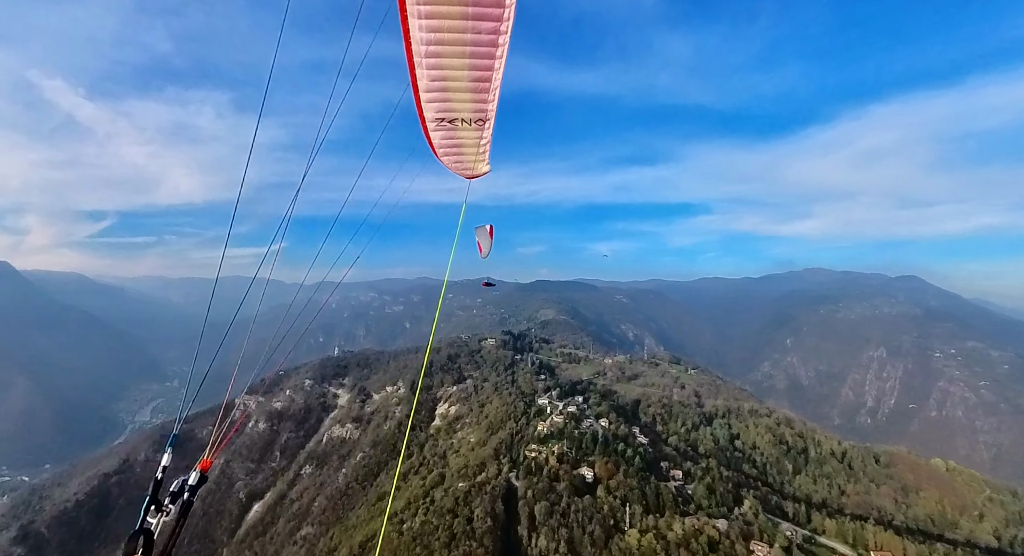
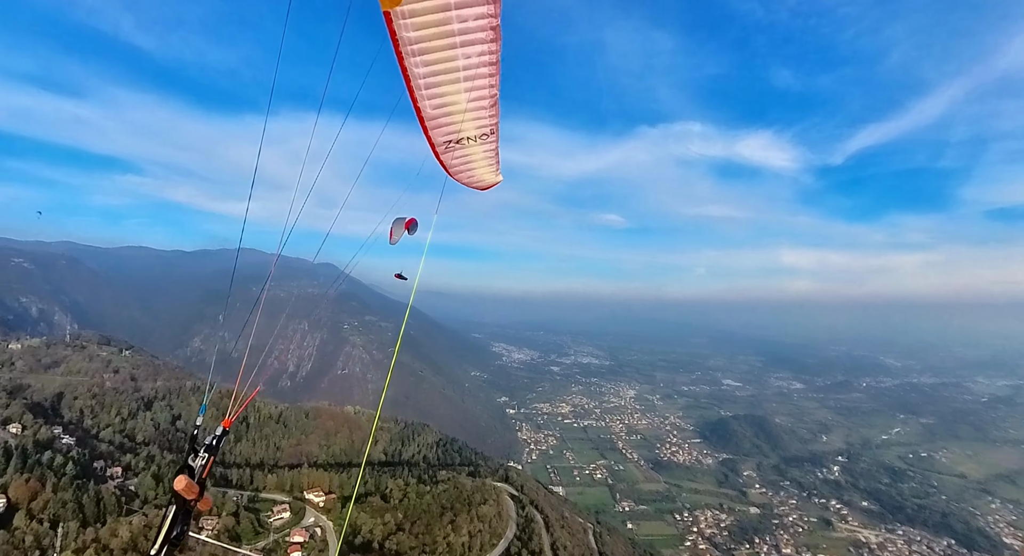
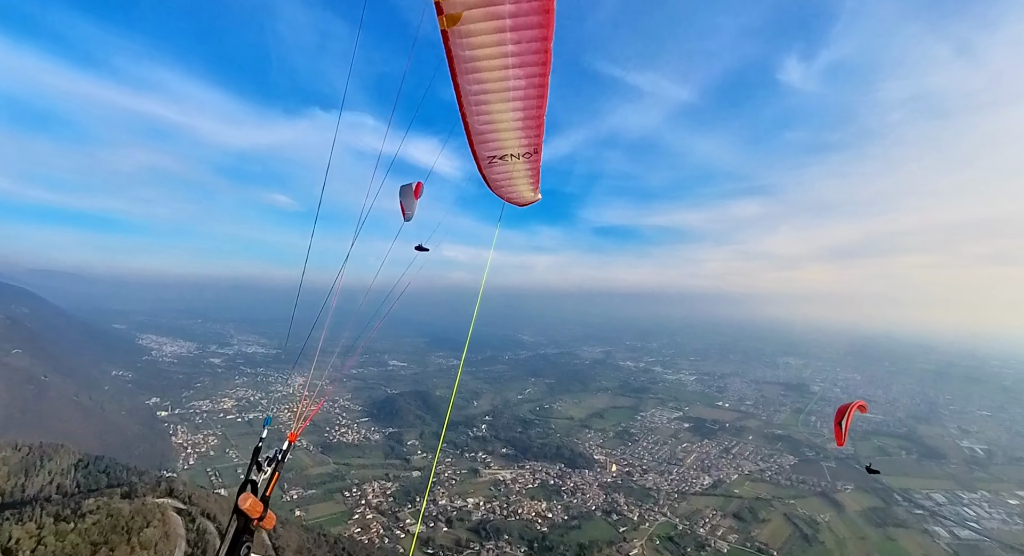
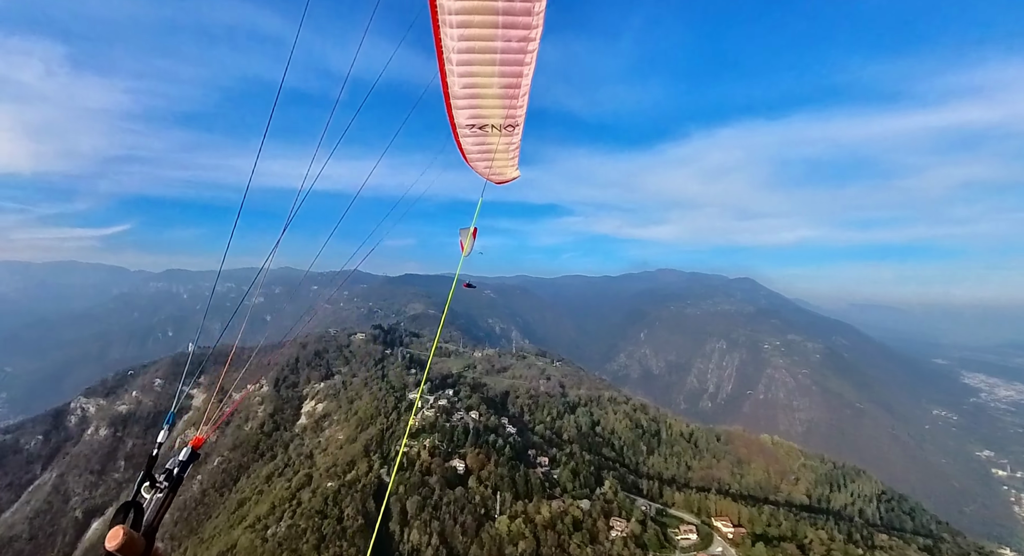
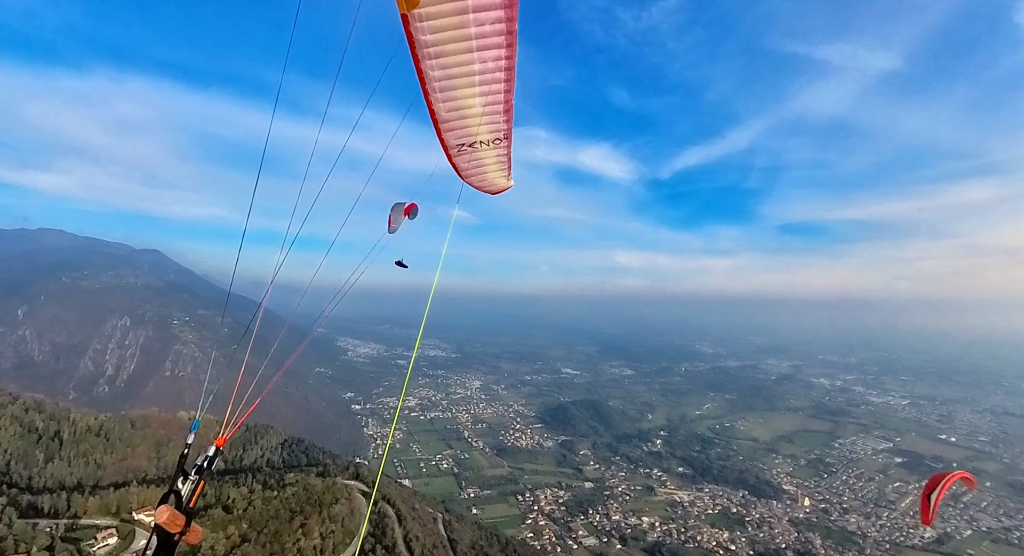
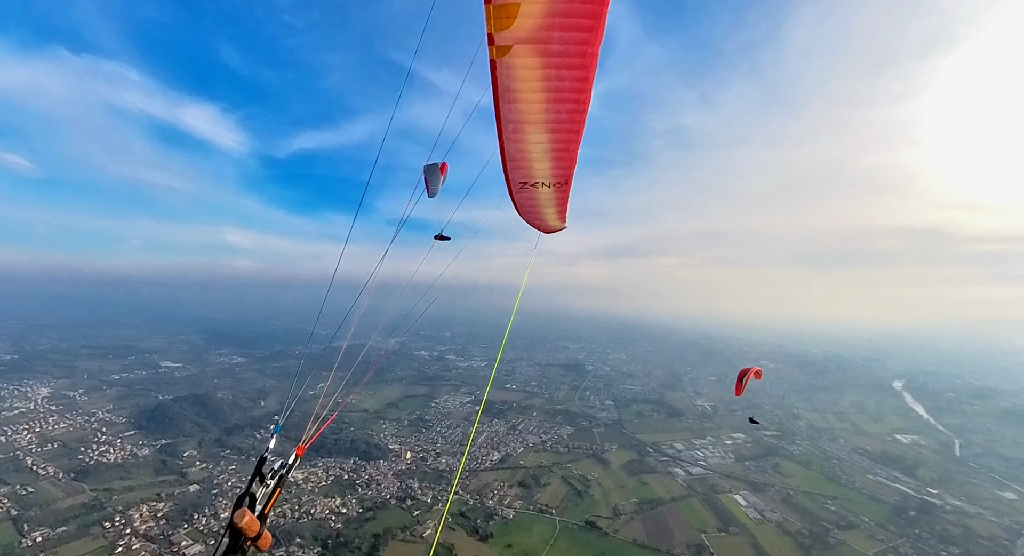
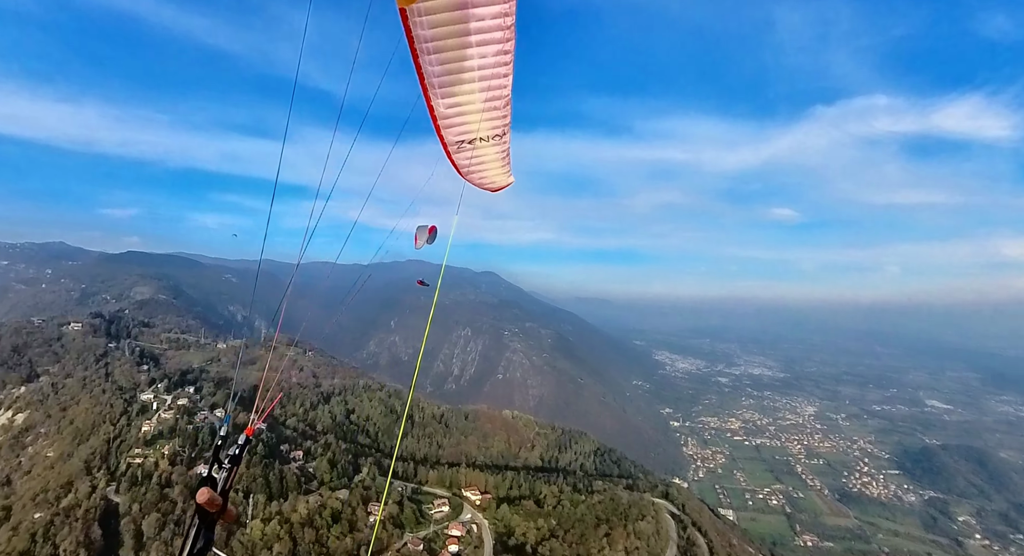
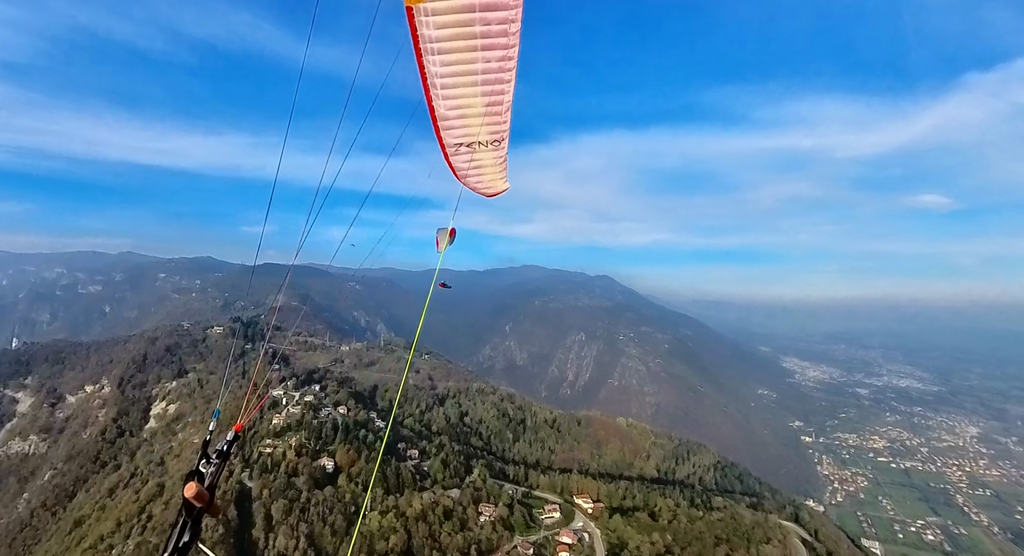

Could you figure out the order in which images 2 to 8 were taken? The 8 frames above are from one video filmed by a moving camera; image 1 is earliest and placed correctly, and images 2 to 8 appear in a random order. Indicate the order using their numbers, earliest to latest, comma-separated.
4, 8, 7, 2, 5, 3, 6
